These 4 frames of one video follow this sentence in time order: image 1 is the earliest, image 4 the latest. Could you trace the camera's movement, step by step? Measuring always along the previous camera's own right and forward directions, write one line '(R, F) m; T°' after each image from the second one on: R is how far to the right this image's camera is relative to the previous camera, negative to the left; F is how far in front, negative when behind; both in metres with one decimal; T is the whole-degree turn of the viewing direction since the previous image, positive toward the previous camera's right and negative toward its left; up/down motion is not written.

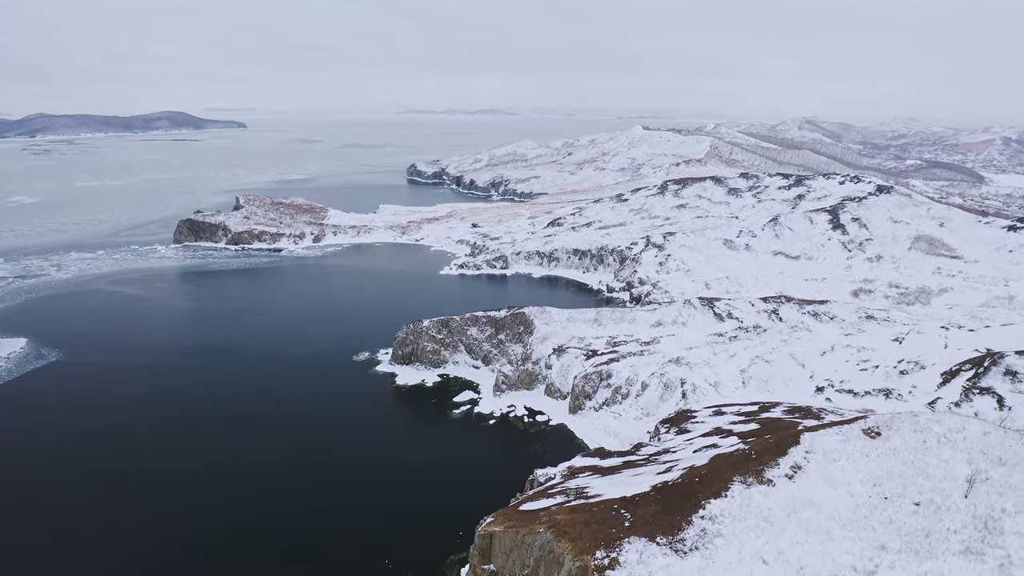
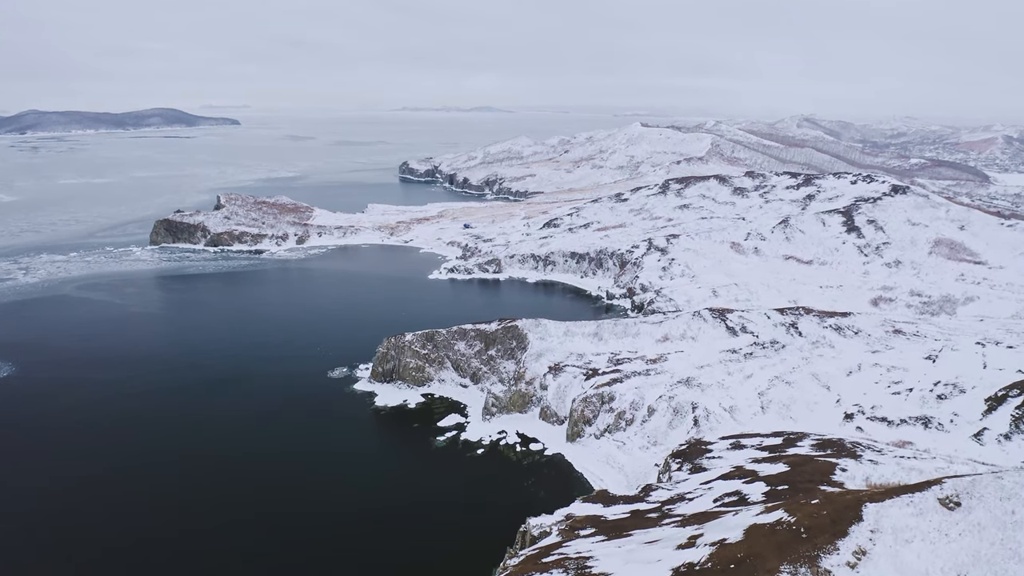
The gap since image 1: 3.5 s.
(+0.6, +6.2) m; 0°
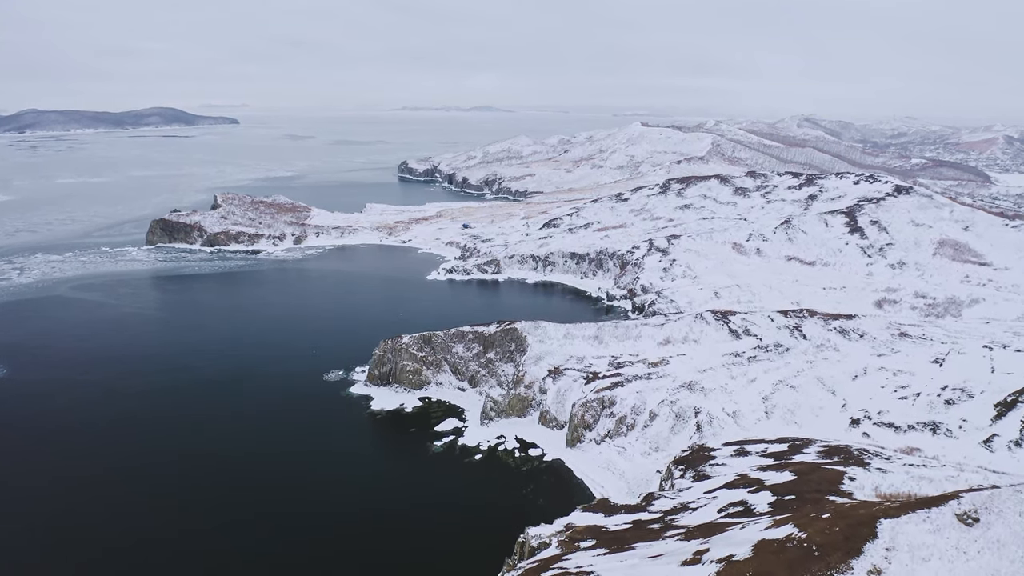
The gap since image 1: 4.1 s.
(+0.1, +1.1) m; 0°
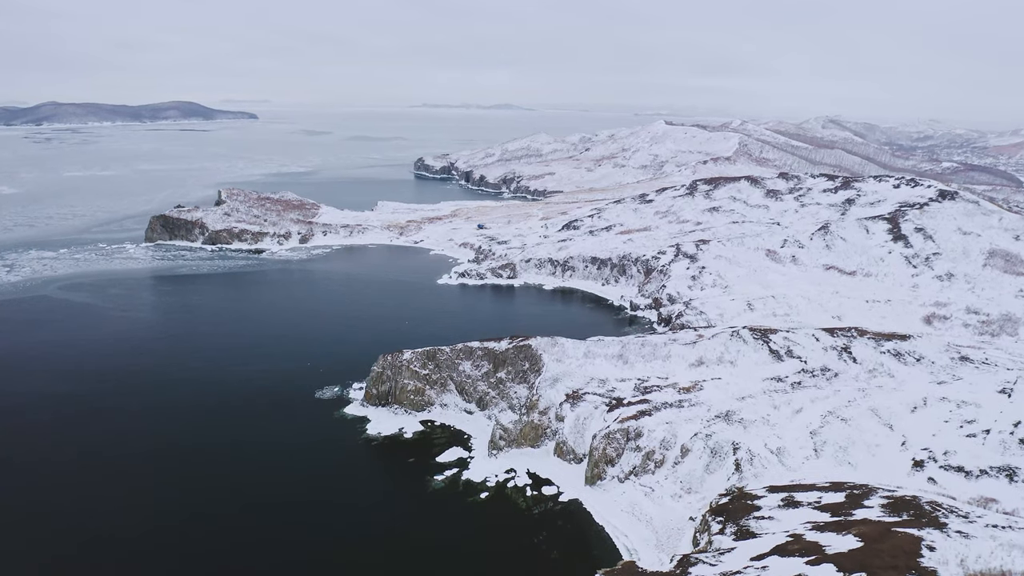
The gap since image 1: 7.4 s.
(0.0, +5.7) m; -1°
